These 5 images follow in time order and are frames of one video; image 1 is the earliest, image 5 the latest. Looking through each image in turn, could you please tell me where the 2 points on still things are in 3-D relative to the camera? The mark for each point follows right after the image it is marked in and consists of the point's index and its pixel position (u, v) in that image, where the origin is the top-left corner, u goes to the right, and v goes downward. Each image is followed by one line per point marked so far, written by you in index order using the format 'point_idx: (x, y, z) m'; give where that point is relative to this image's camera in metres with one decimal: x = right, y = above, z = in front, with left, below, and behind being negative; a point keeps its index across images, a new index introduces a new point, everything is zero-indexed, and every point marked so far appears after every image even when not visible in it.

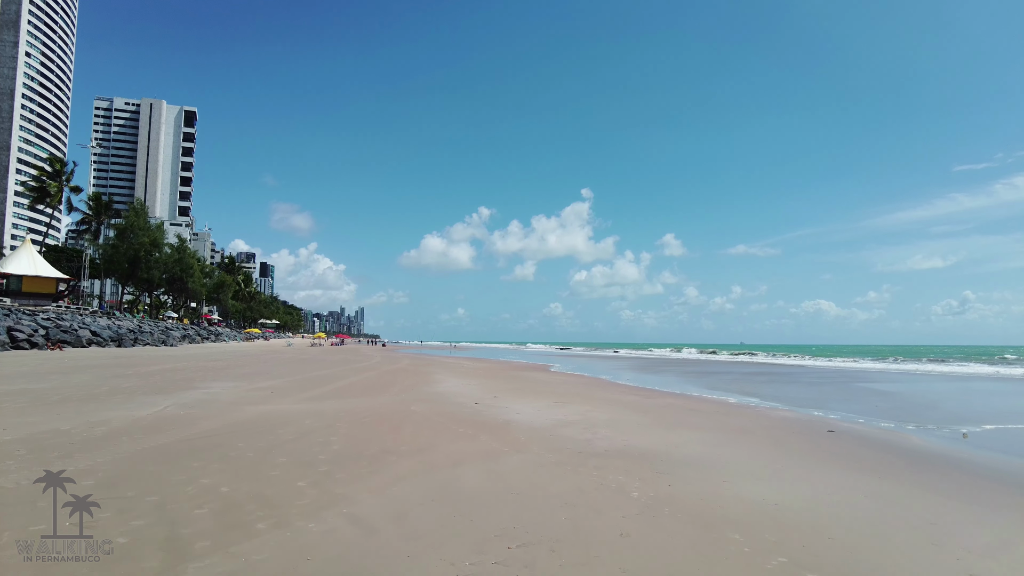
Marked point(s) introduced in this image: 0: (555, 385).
0: (+1.5, -3.2, +19.1) m
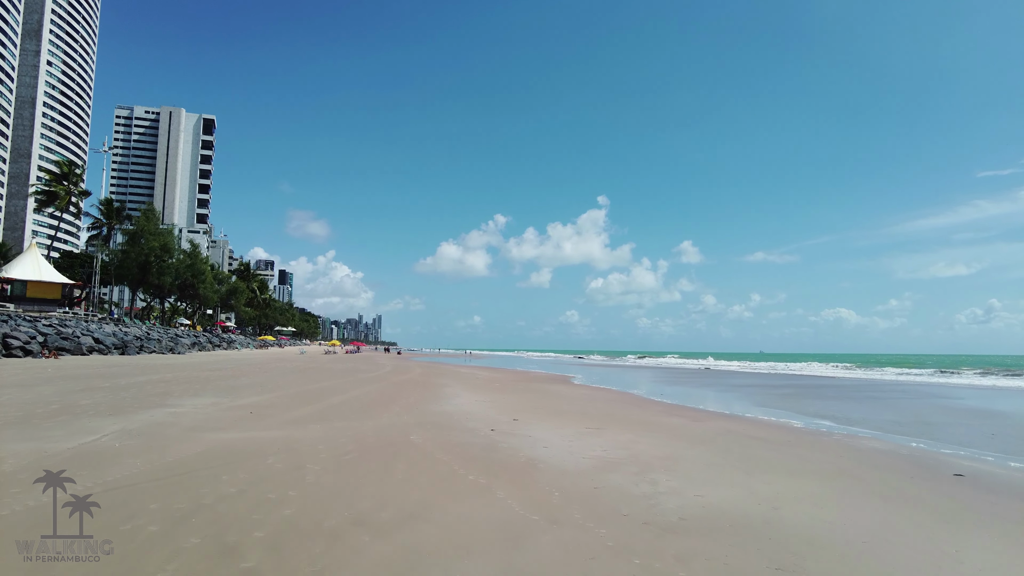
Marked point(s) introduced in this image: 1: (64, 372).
0: (+2.1, -3.4, +17.6) m
1: (-10.6, -2.0, +14.6) m
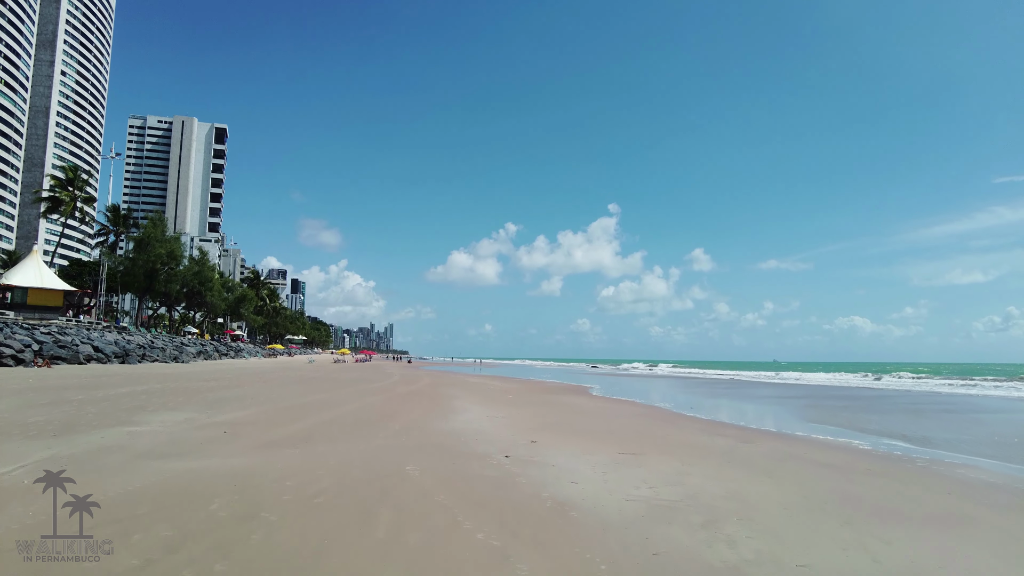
0: (+2.4, -3.5, +16.4) m
1: (-10.3, -2.1, +13.7) m
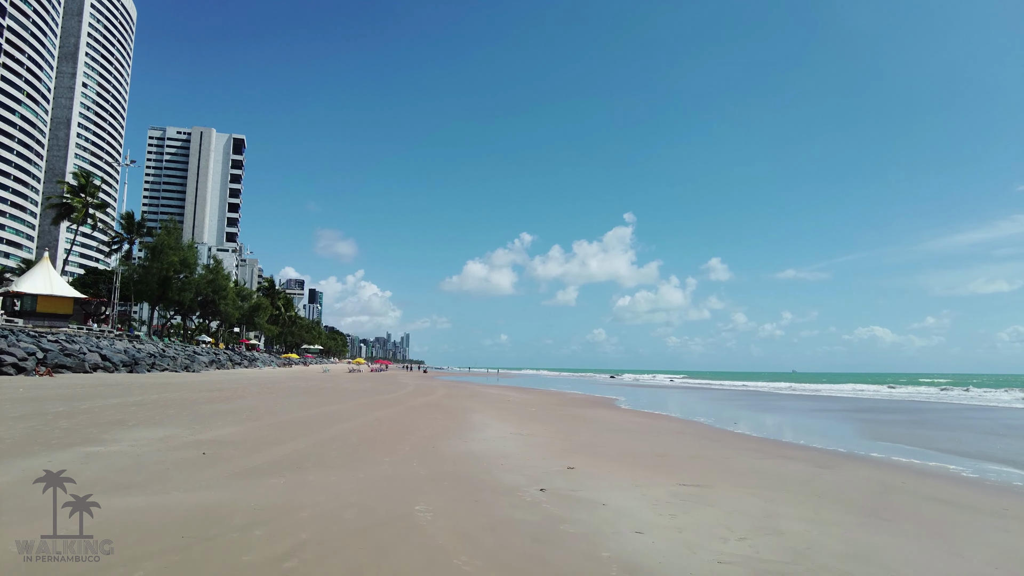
0: (+3.0, -3.6, +15.3) m
1: (-9.8, -2.2, +12.9) m
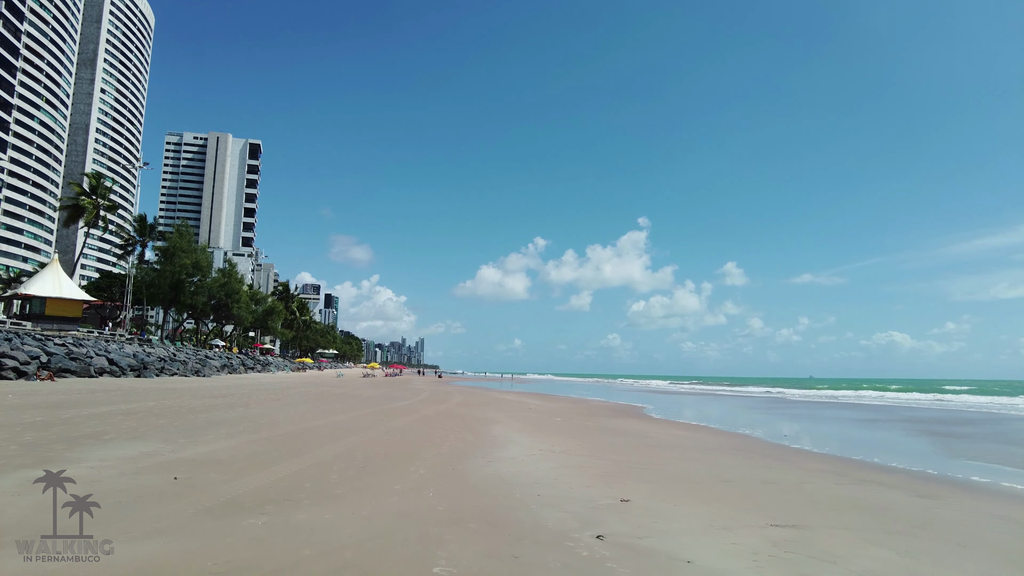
0: (+3.5, -3.6, +14.2) m
1: (-9.4, -2.2, +12.1) m
